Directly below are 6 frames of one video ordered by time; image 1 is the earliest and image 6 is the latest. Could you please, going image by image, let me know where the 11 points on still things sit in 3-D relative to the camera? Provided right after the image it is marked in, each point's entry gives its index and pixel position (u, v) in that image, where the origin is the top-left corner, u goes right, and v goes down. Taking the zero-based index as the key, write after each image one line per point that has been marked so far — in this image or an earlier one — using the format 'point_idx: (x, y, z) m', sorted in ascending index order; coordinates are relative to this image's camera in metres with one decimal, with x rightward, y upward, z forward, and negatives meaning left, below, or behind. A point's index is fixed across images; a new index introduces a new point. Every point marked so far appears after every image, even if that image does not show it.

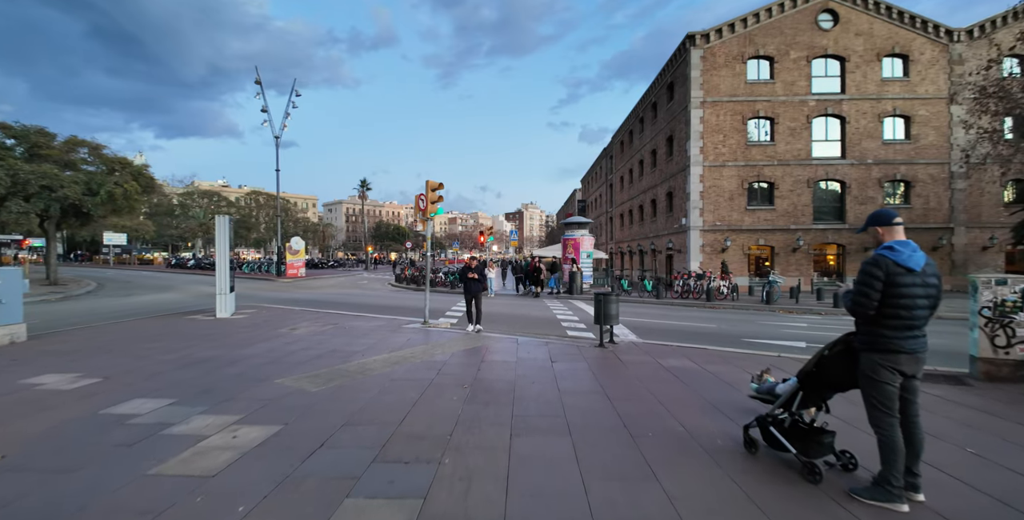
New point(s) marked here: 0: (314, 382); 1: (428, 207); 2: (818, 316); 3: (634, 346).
0: (-3.0, -1.8, +5.9) m
1: (-2.2, +1.4, +10.4) m
2: (+10.5, -2.0, +13.5) m
3: (+2.4, -1.7, +7.7) m
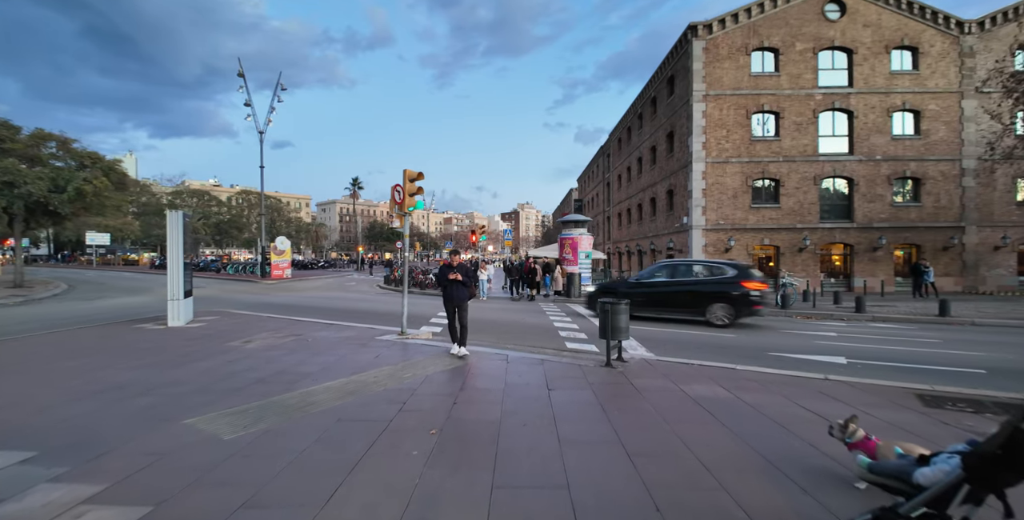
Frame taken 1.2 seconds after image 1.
0: (-3.1, -1.9, +4.4) m
1: (-2.5, +1.4, +9.0) m
2: (+10.2, -2.0, +12.2) m
3: (+2.2, -1.7, +6.3) m
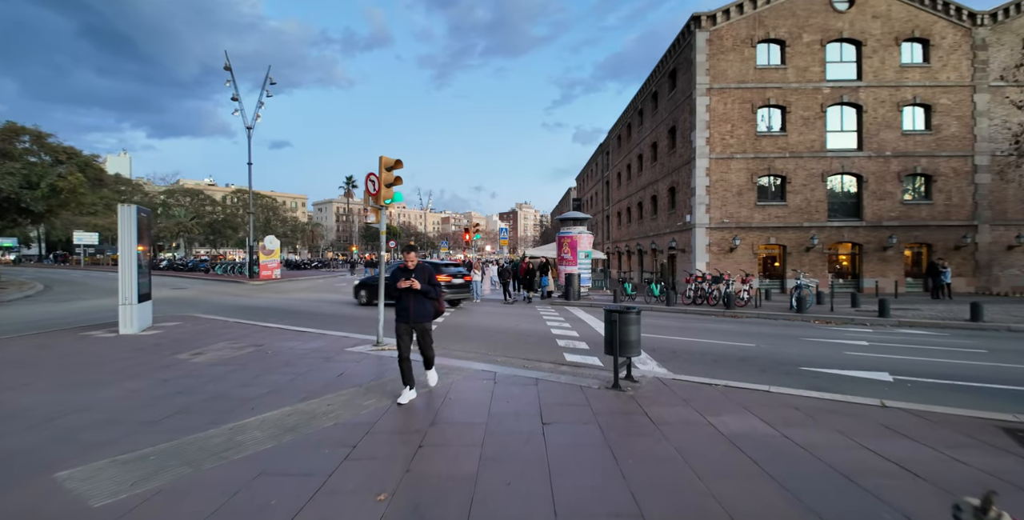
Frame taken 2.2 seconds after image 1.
0: (-3.3, -1.9, +3.3) m
1: (-2.6, +1.4, +7.9) m
2: (+10.0, -2.0, +11.1) m
3: (+2.1, -1.7, +5.2) m
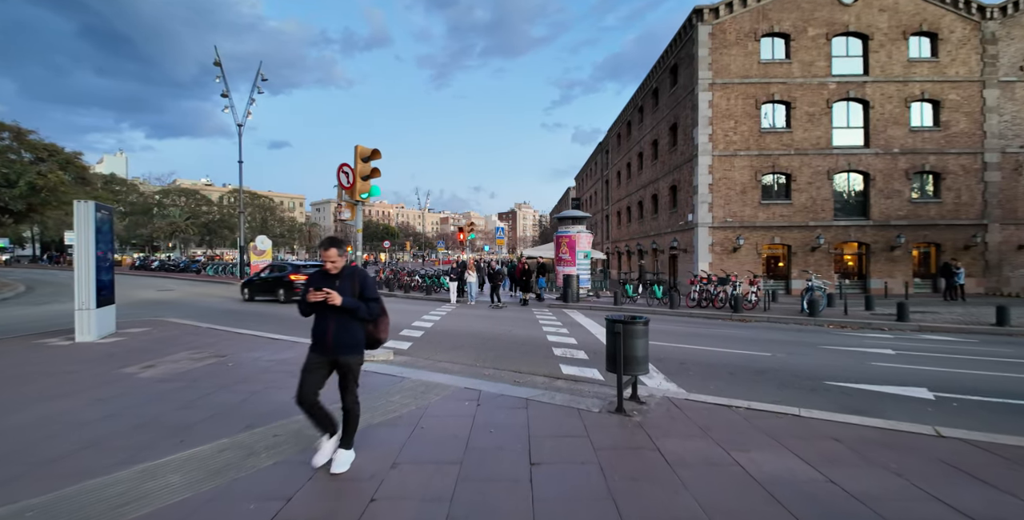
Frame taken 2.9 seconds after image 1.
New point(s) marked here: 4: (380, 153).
0: (-3.5, -1.9, +2.5) m
1: (-2.8, +1.4, +7.1) m
2: (+9.9, -2.0, +10.3) m
3: (+1.9, -1.8, +4.4) m
4: (-2.3, +1.9, +7.0) m
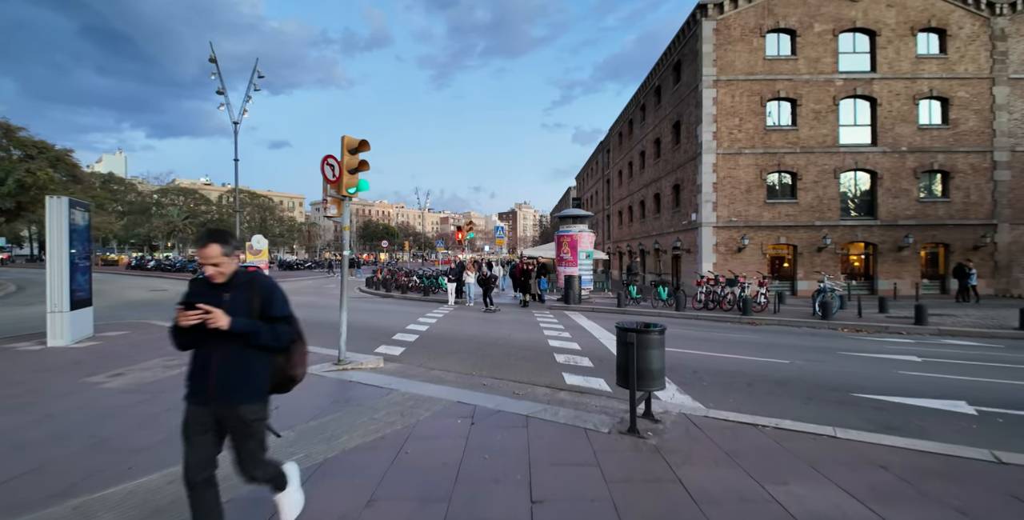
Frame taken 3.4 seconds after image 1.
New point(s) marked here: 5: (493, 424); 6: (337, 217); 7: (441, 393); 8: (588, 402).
0: (-3.5, -1.9, +2.0) m
1: (-2.8, +1.4, +6.5) m
2: (+9.8, -2.0, +9.8) m
3: (+1.9, -1.8, +3.9) m
4: (-2.4, +1.9, +6.4) m
5: (-0.2, -1.8, +4.3) m
6: (-3.0, +0.8, +6.8) m
7: (-0.9, -1.8, +5.3) m
8: (+1.0, -1.8, +5.1) m
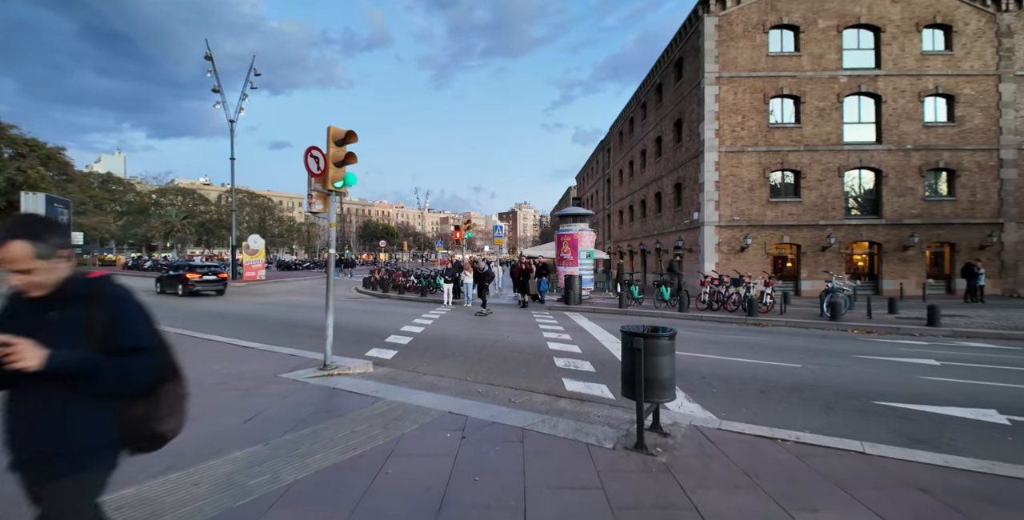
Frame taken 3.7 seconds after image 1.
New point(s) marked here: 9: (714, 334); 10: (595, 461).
0: (-3.5, -1.8, +1.6) m
1: (-2.9, +1.4, +6.2) m
2: (+9.8, -2.0, +9.4) m
3: (+1.8, -1.7, +3.5) m
4: (-2.4, +1.9, +6.1) m
5: (-0.3, -1.8, +3.9) m
6: (-3.1, +0.8, +6.5) m
7: (-1.0, -1.8, +4.9) m
8: (+0.9, -1.8, +4.7) m
9: (+5.2, -1.9, +10.1) m
10: (+0.7, -1.7, +3.5) m
